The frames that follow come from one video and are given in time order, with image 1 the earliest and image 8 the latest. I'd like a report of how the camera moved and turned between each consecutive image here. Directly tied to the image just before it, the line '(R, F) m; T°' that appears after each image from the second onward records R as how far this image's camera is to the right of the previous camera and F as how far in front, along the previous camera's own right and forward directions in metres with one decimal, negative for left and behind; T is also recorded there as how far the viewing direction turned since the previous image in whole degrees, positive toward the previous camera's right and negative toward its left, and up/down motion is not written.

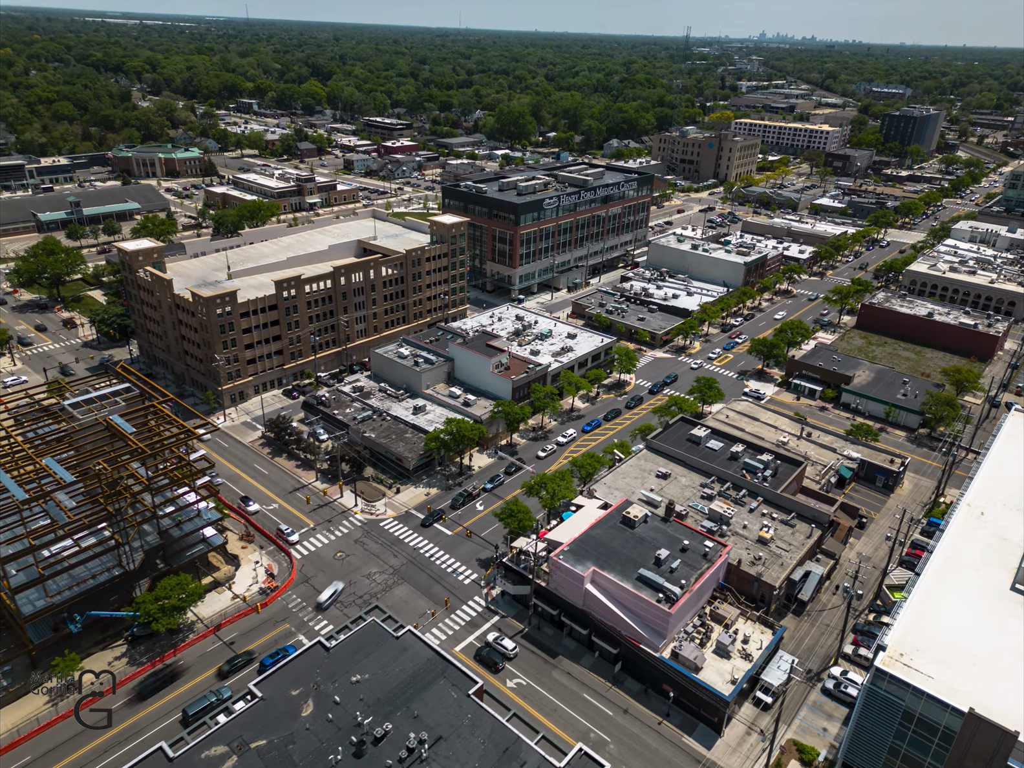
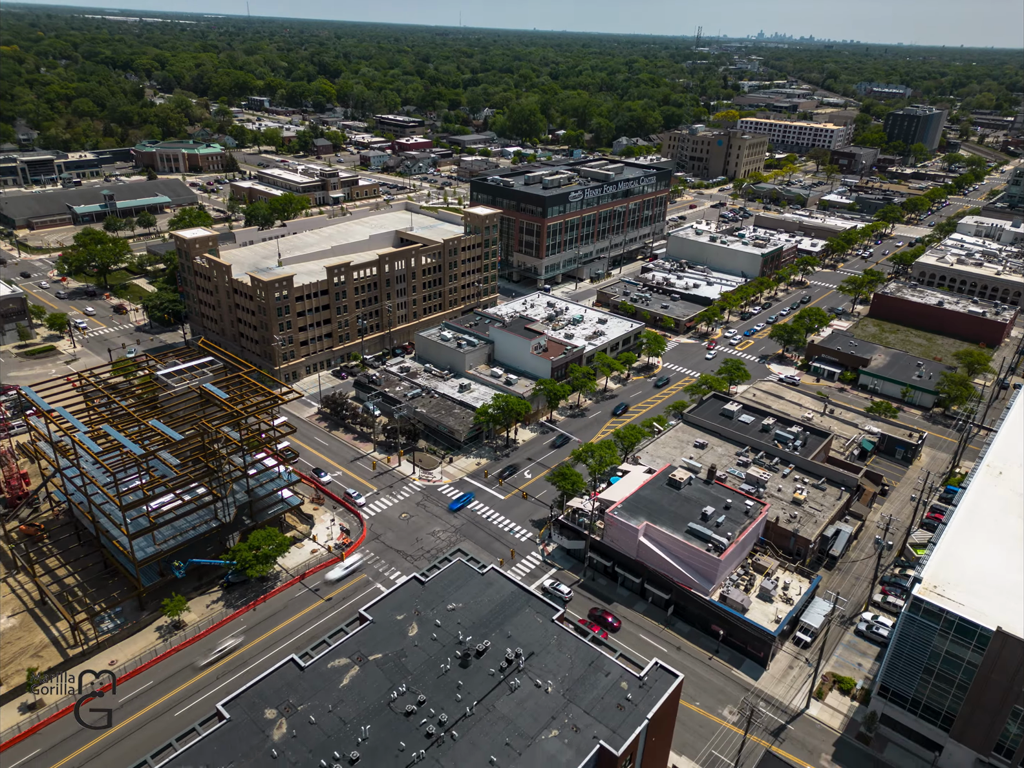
(-5.7, -5.8) m; 0°
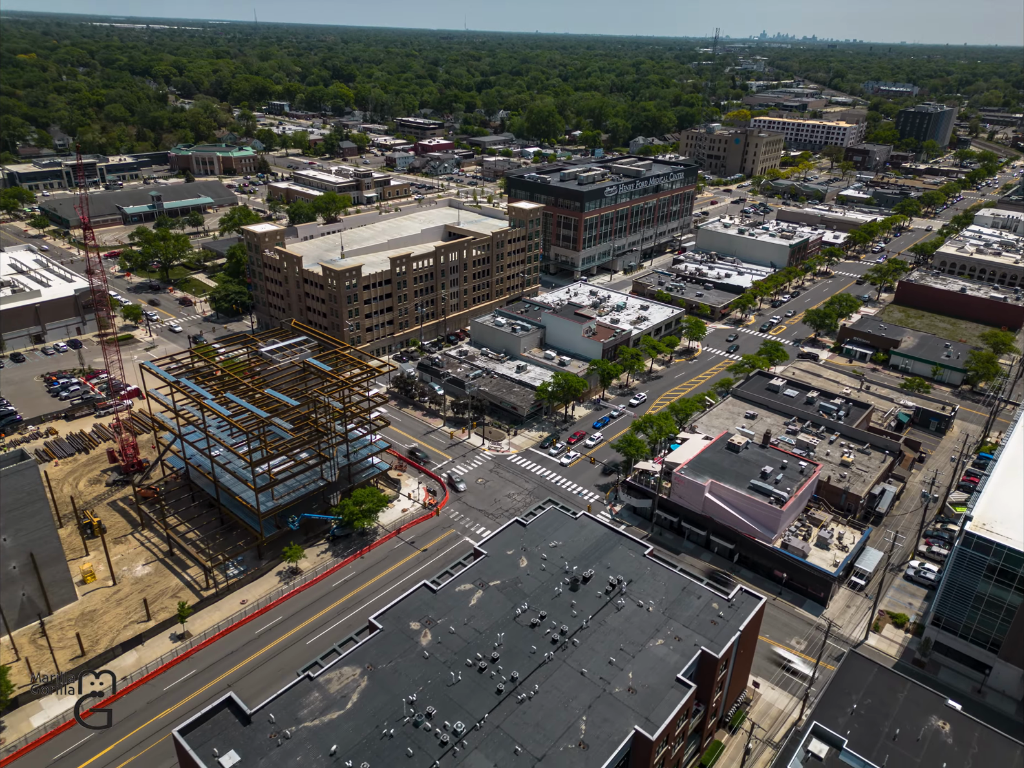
(-7.1, -6.7) m; 0°
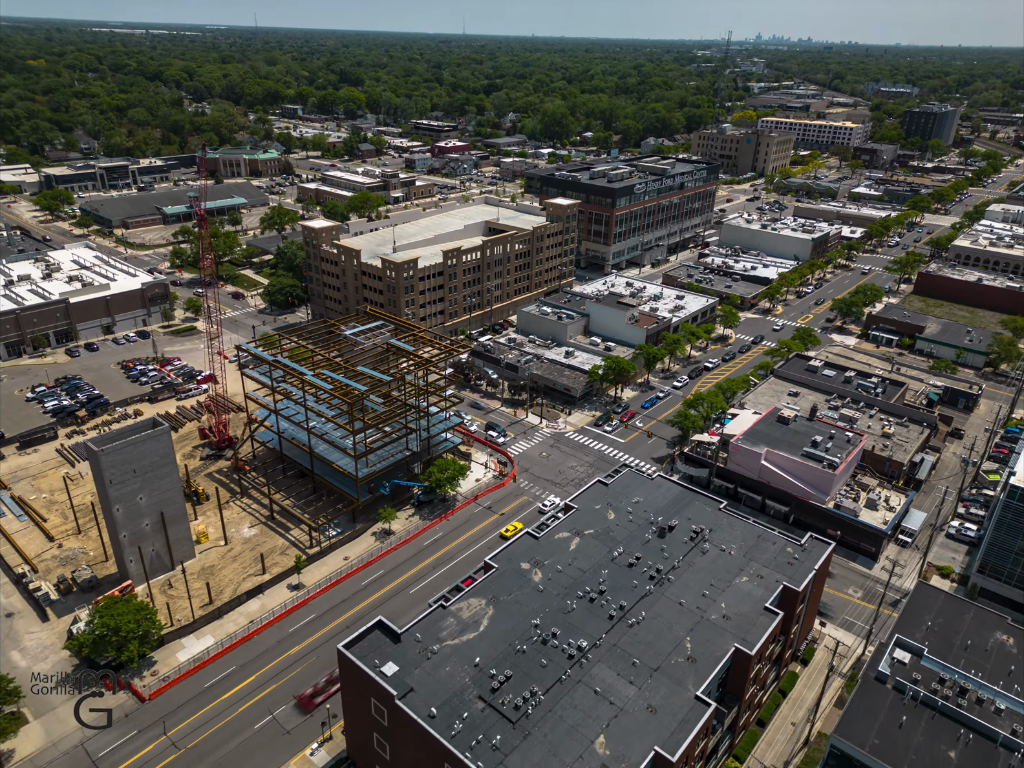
(-7.7, -6.0) m; 0°
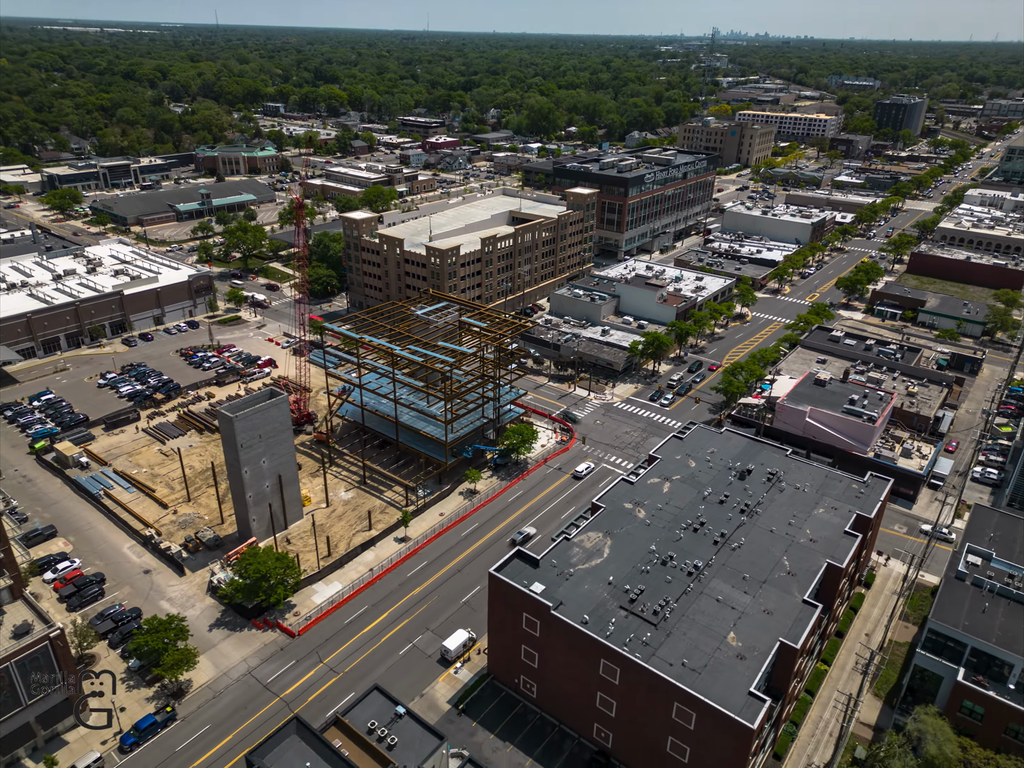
(-11.3, -6.5) m; +2°
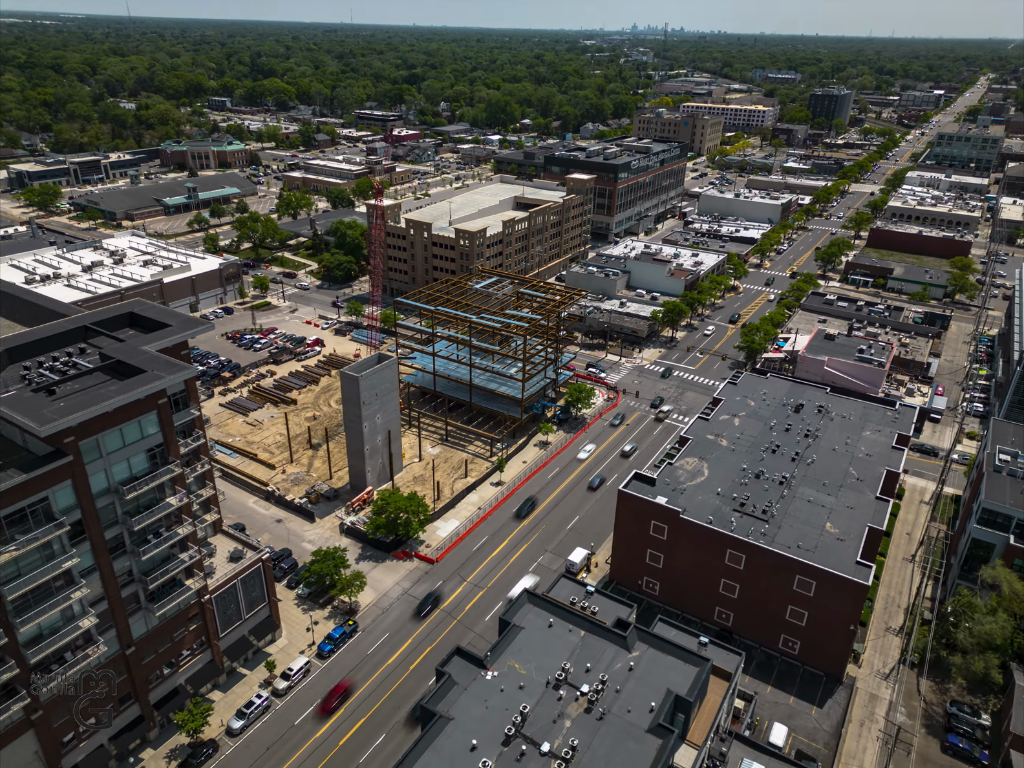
(-16.1, -8.4) m; +5°
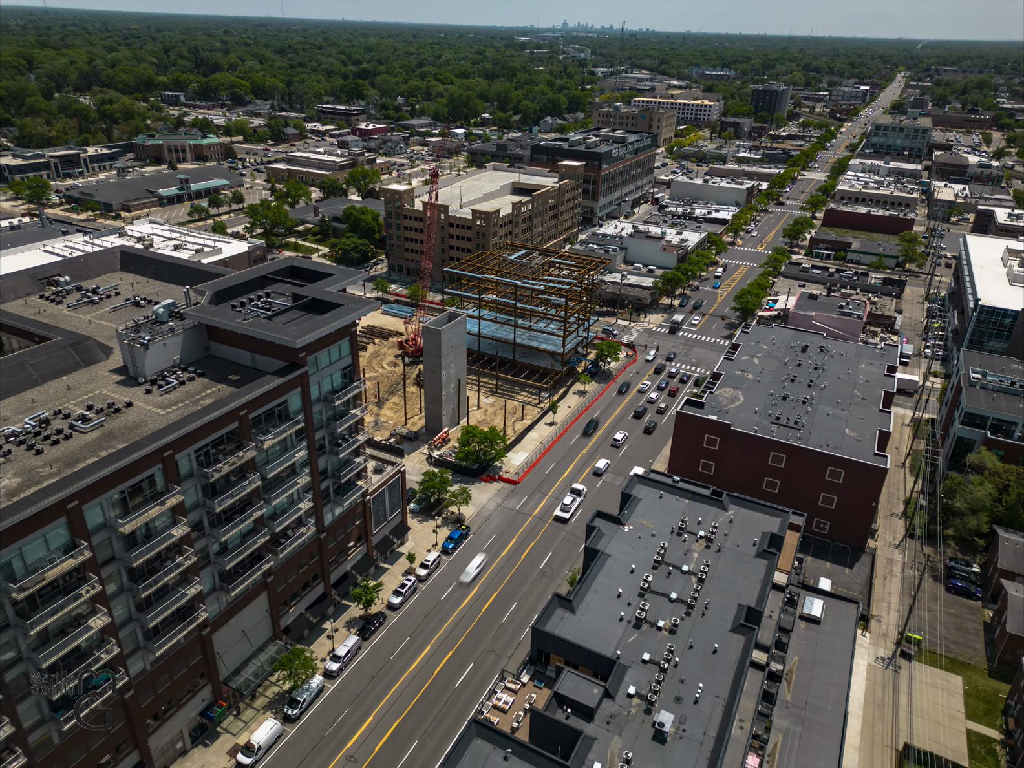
(-13.9, -11.6) m; +5°
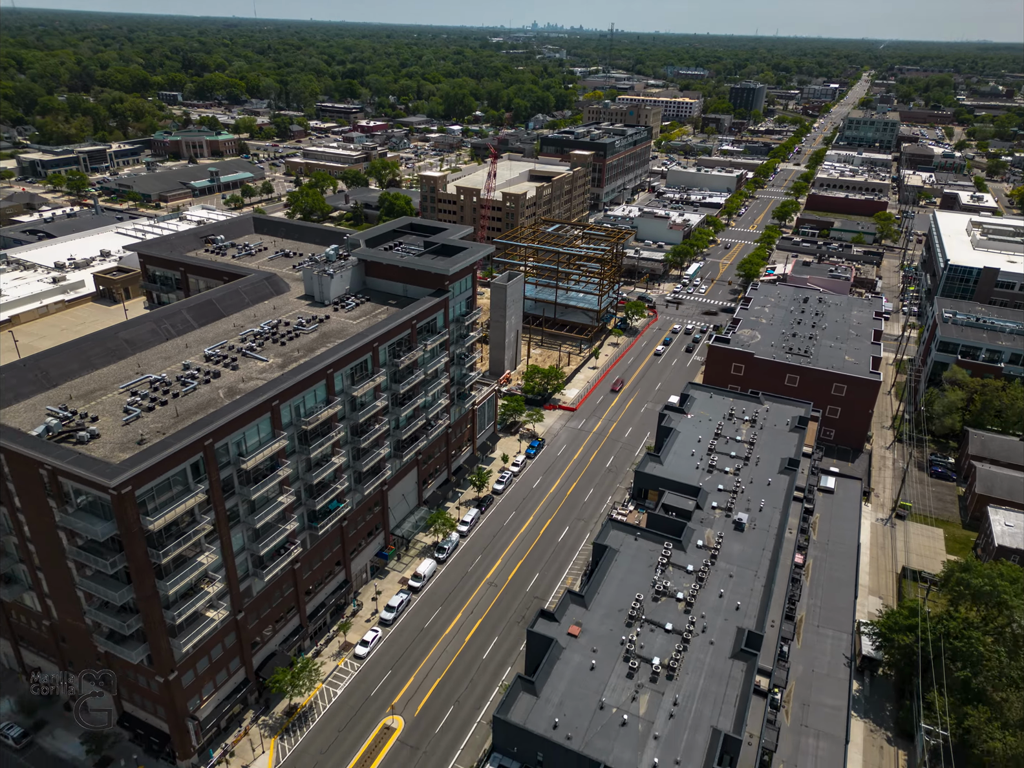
(-11.2, -16.1) m; +2°
